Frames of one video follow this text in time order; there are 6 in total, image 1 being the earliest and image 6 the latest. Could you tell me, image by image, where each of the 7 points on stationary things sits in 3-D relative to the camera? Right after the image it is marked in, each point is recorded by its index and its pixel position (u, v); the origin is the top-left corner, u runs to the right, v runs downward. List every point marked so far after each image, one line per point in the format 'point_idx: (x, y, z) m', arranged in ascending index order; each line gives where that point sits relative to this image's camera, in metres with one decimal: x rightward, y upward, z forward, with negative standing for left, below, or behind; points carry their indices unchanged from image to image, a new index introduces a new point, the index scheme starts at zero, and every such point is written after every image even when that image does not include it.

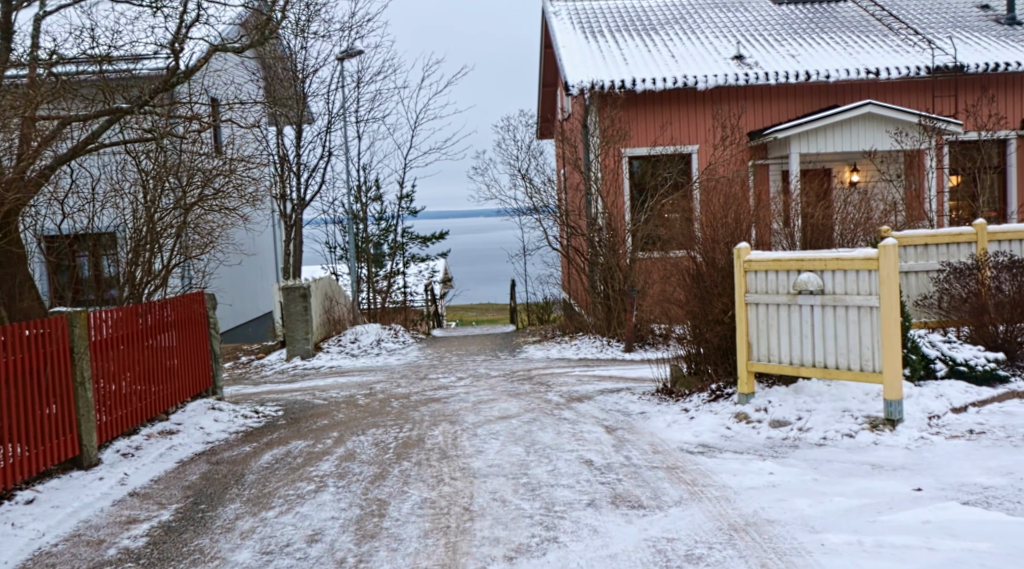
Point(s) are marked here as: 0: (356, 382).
0: (-2.0, -1.2, +11.1) m
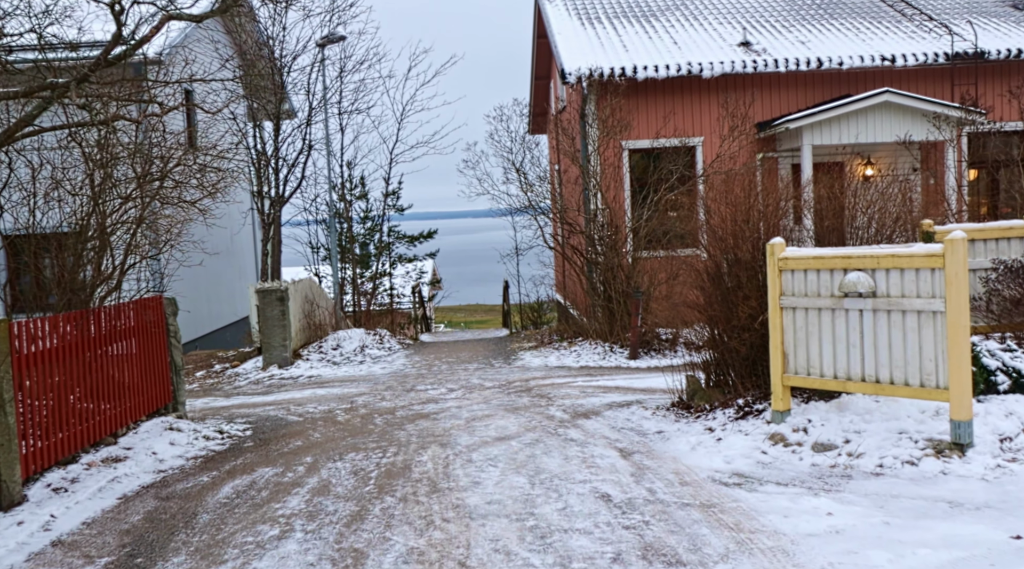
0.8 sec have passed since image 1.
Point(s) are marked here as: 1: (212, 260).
0: (-2.0, -1.3, +10.1) m
1: (-5.9, +0.5, +17.2) m
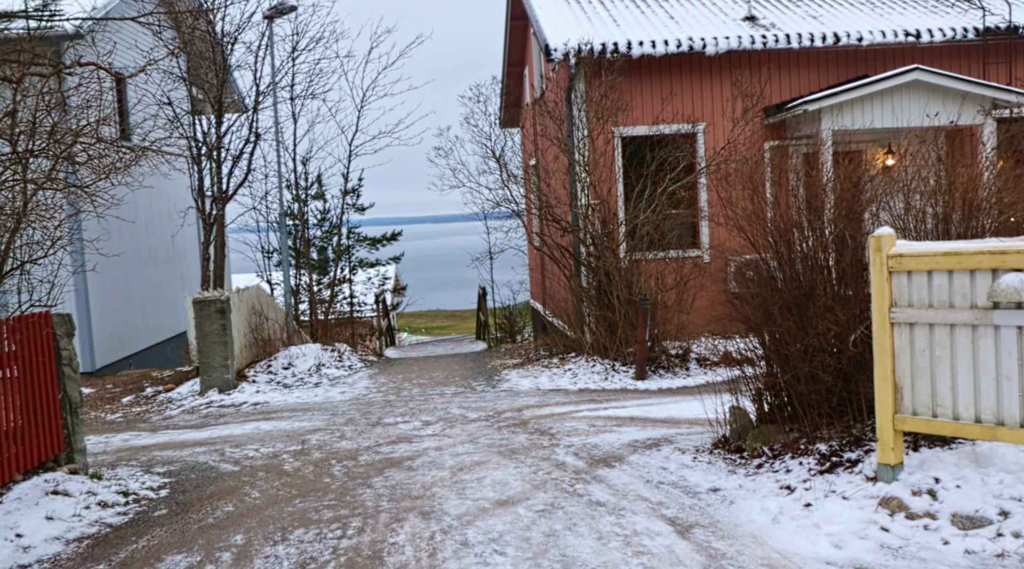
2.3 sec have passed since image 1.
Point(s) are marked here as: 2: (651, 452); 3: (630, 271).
0: (-2.1, -1.4, +8.2) m
1: (-6.3, +0.3, +15.1) m
2: (+1.0, -1.2, +6.4) m
3: (+1.5, +0.2, +11.0) m
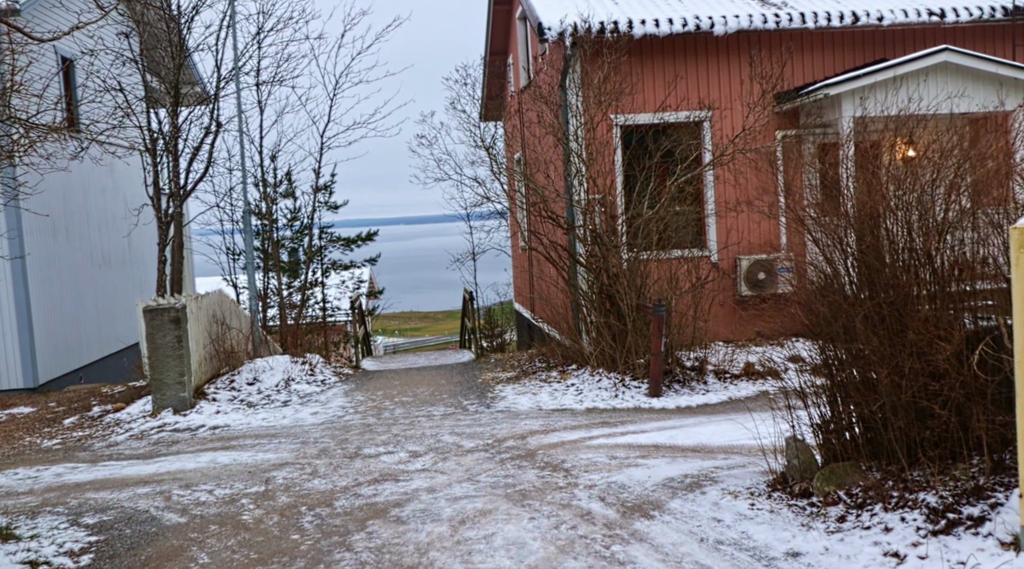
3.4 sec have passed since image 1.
0: (-2.1, -1.4, +6.9) m
1: (-6.5, +0.2, +13.7) m
2: (+1.1, -1.3, +5.3) m
3: (+1.4, +0.1, +9.9) m
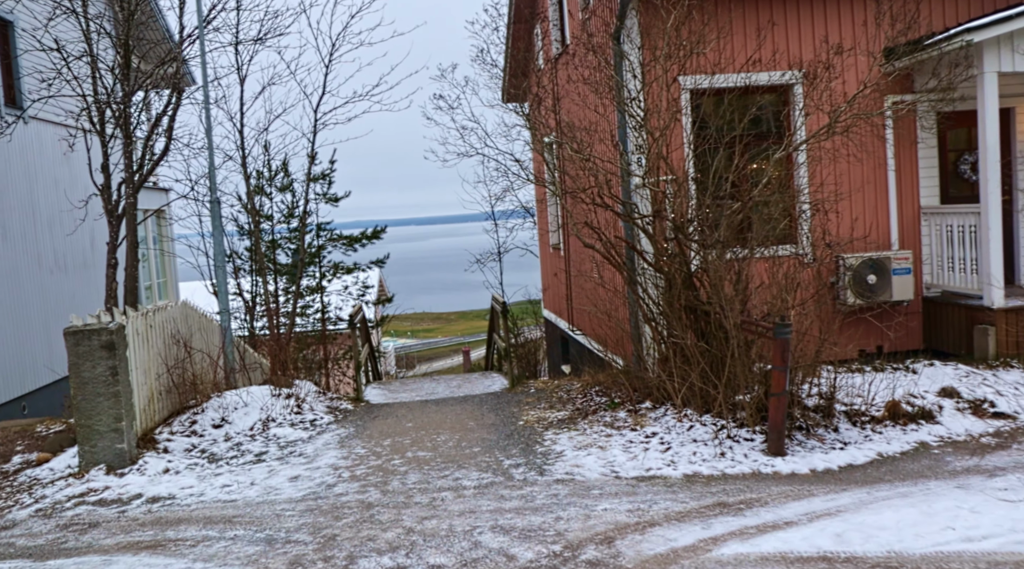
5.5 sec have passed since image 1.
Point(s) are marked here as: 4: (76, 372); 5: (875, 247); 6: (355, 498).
0: (-1.7, -1.5, +4.4) m
1: (-6.0, +0.1, +11.2) m
2: (+1.5, -1.3, +2.7) m
3: (+1.8, +0.1, +7.3) m
4: (-3.5, -0.7, +7.1) m
5: (+4.0, +0.4, +9.6) m
6: (-1.0, -1.4, +5.7) m
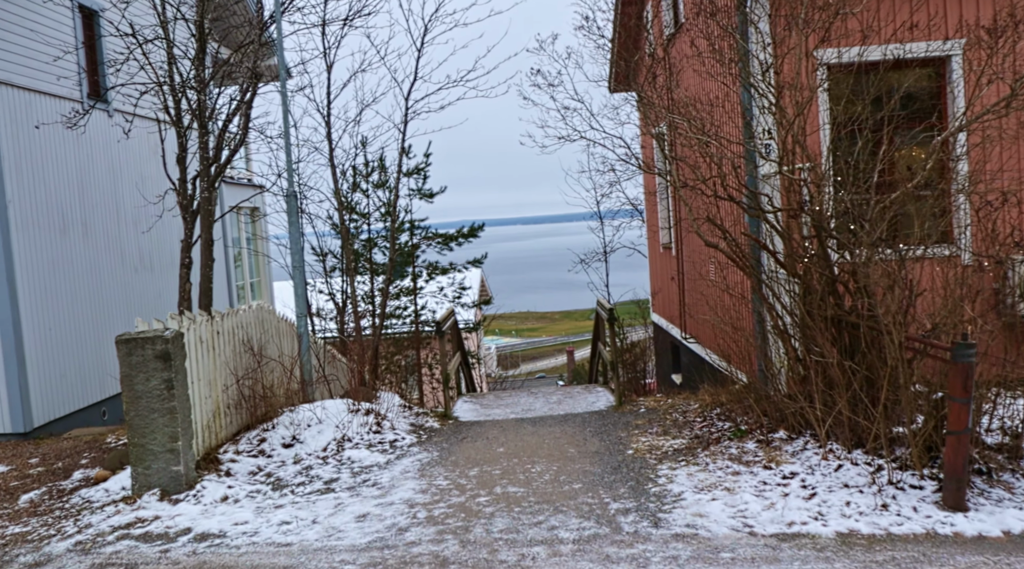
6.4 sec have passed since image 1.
0: (-1.3, -1.5, +3.5) m
1: (-4.8, +0.1, +10.8) m
2: (+1.7, -1.4, +1.4) m
3: (+2.6, 0.0, +5.9) m
4: (-2.8, -0.7, +6.4) m
5: (+5.0, +0.3, +8.0) m
6: (-0.4, -1.4, +4.7) m
